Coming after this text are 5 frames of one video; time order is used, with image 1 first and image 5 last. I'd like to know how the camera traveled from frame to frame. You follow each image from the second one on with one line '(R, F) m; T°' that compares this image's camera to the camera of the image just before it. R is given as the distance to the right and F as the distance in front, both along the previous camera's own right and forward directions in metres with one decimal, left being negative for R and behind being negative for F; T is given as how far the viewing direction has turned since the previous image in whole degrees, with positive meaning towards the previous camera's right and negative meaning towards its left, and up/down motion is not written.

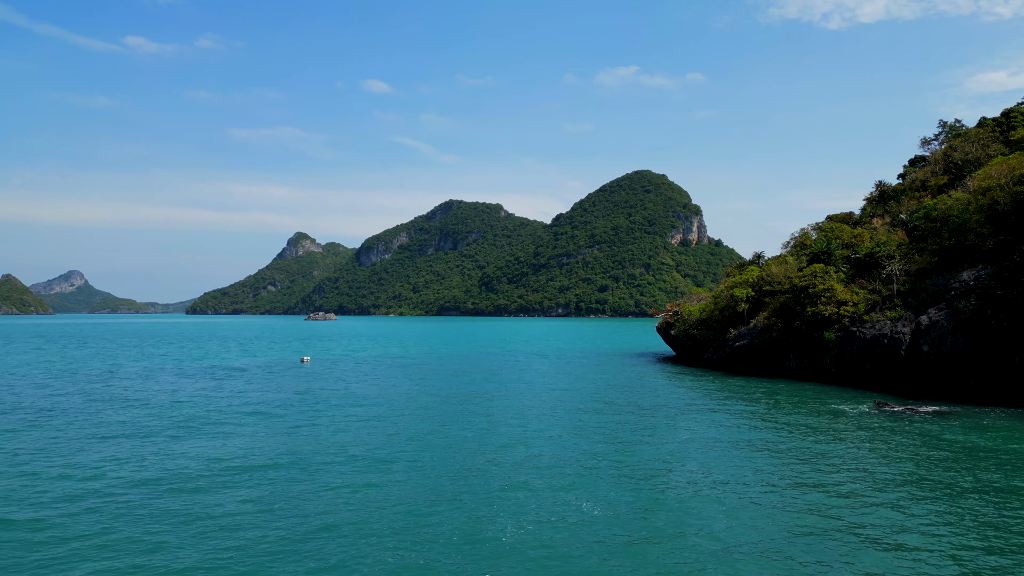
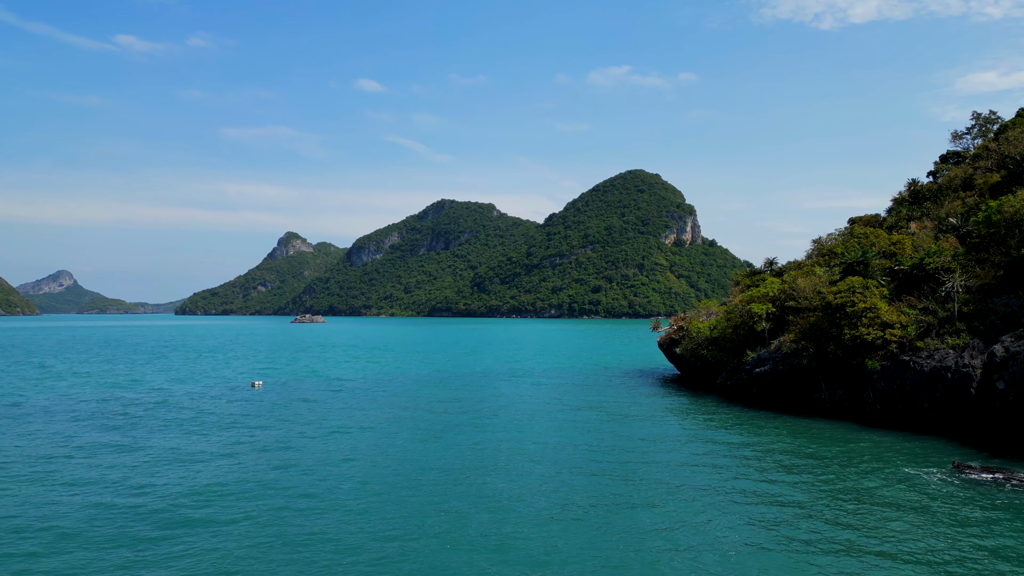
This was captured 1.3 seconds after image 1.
(+0.5, +5.4) m; +1°
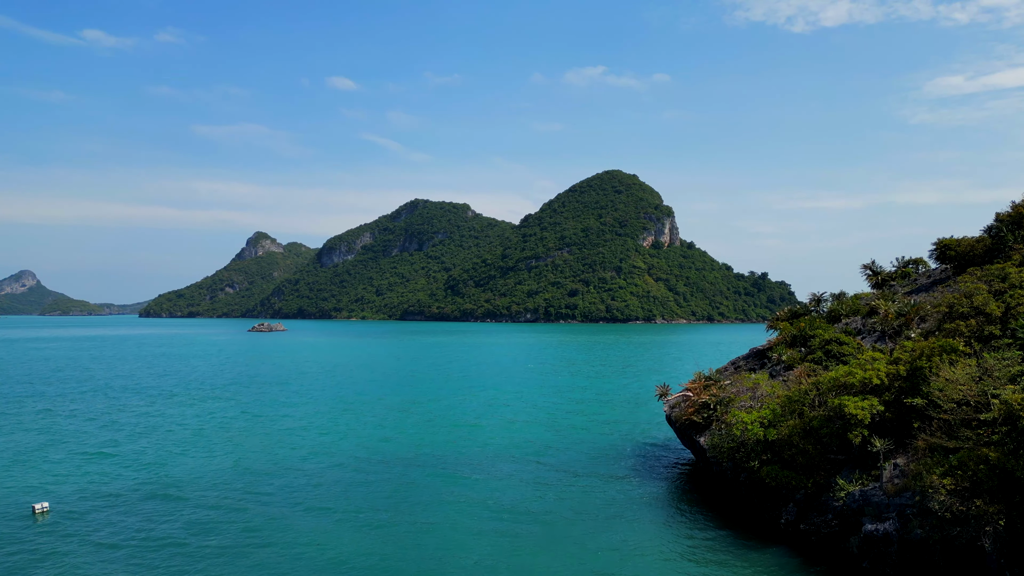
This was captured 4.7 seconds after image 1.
(+1.3, +13.5) m; +2°
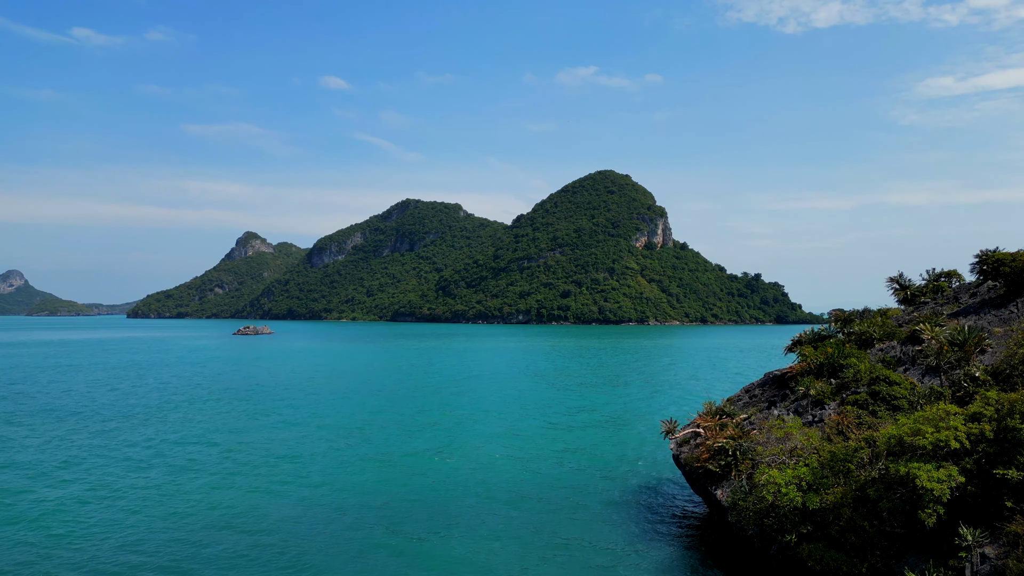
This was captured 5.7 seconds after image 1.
(+0.3, +4.4) m; +1°
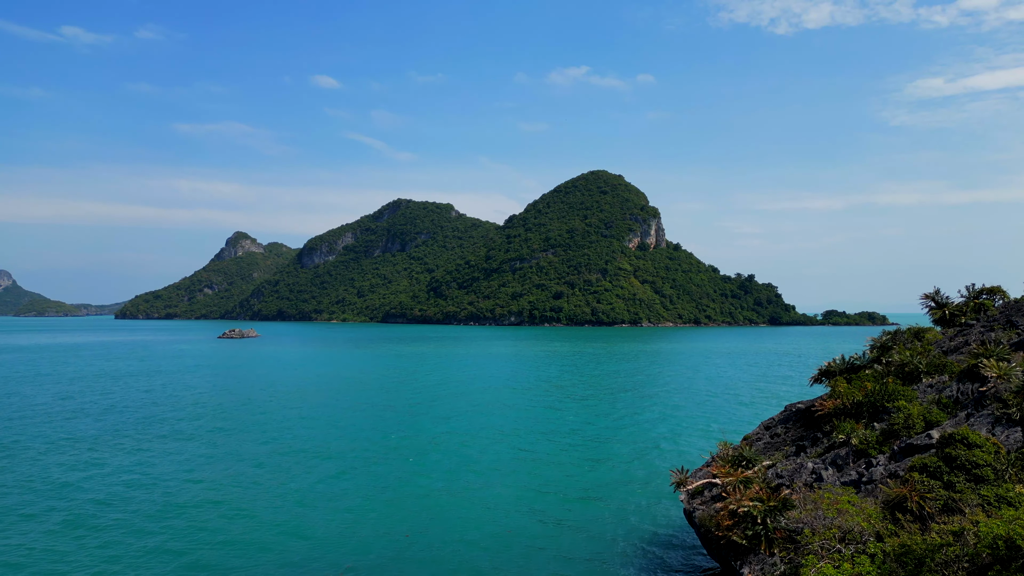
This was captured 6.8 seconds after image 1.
(+0.4, +4.4) m; +1°
